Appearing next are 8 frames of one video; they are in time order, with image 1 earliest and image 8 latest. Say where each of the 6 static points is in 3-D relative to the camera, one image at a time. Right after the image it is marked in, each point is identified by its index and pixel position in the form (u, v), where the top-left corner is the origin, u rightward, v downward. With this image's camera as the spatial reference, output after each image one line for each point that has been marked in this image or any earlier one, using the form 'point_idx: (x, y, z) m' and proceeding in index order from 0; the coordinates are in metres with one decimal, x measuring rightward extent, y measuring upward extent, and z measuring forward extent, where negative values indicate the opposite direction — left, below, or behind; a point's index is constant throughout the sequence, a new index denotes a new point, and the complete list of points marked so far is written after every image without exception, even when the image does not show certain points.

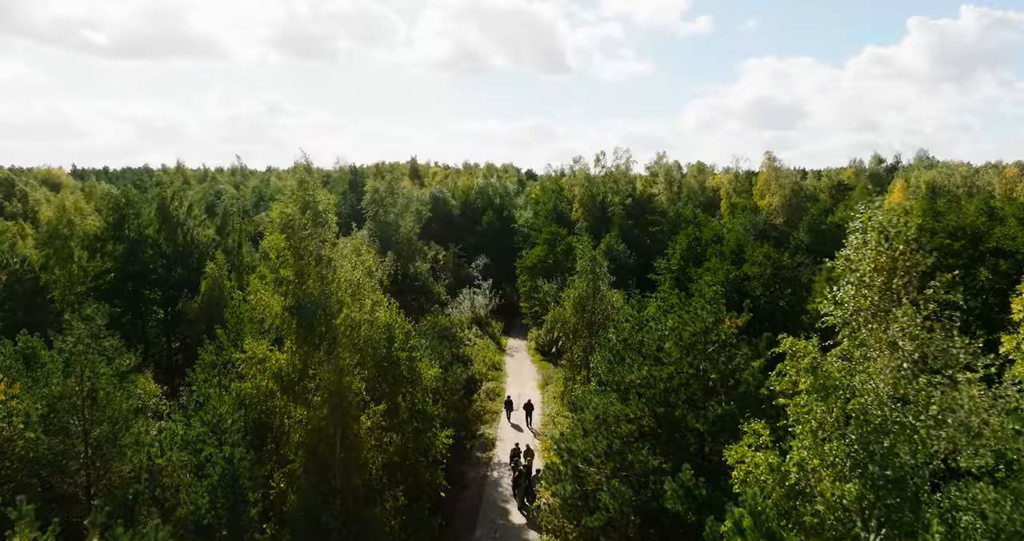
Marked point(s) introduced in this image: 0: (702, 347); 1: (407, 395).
0: (+3.8, -1.5, +15.7) m
1: (-2.7, -3.2, +19.9) m
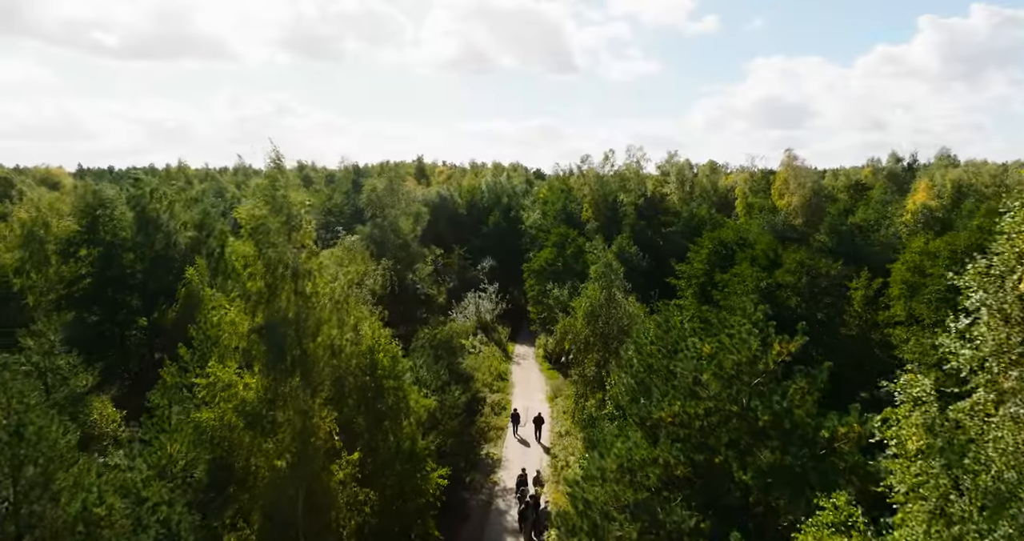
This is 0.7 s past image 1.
0: (+3.9, -1.8, +12.9) m
1: (-2.6, -3.4, +17.2) m
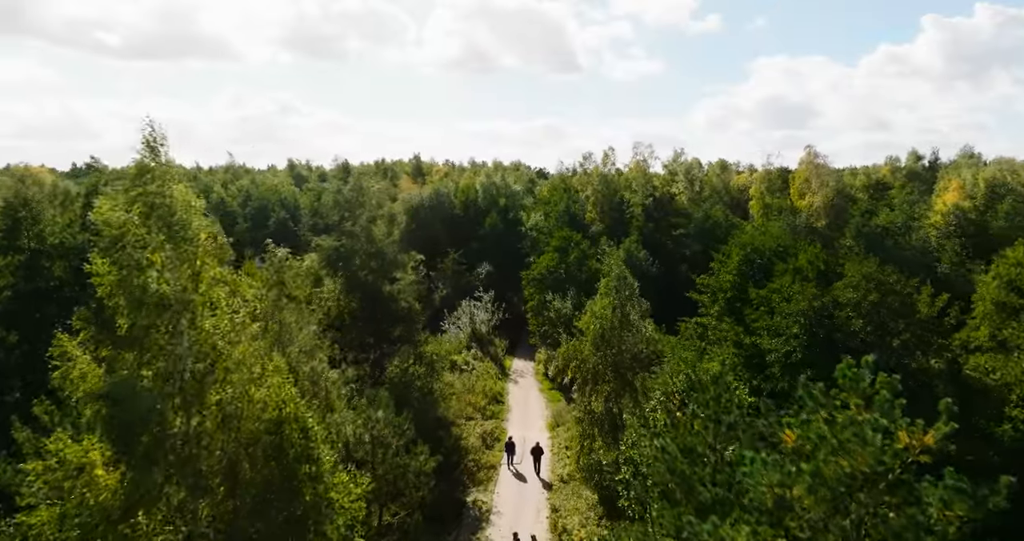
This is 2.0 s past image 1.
0: (+3.5, -2.3, +7.9) m
1: (-2.9, -3.9, +12.2) m
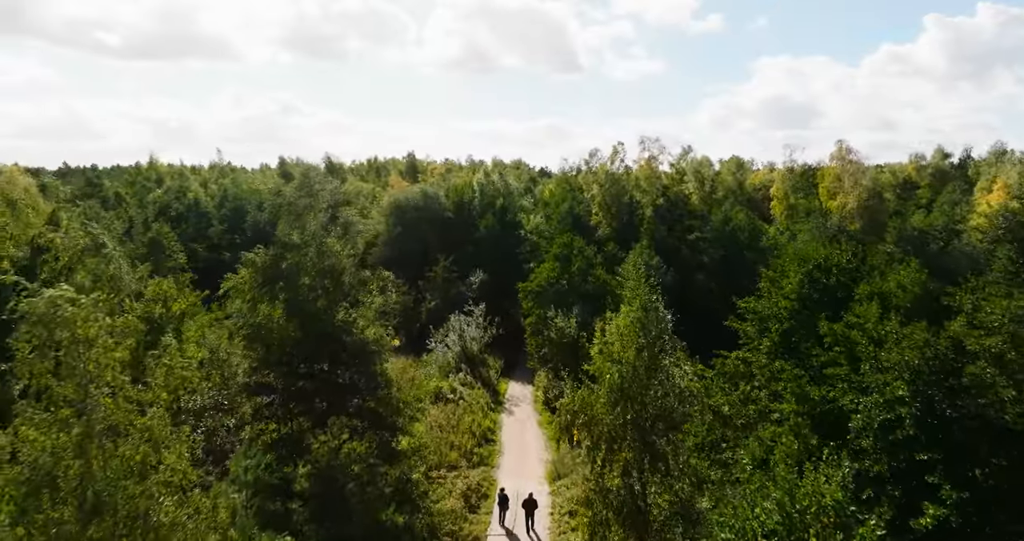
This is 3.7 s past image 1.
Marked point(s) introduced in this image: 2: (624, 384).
0: (+3.2, -2.9, +1.4) m
1: (-3.2, -4.5, +5.8) m
2: (+2.5, -2.6, +17.9) m
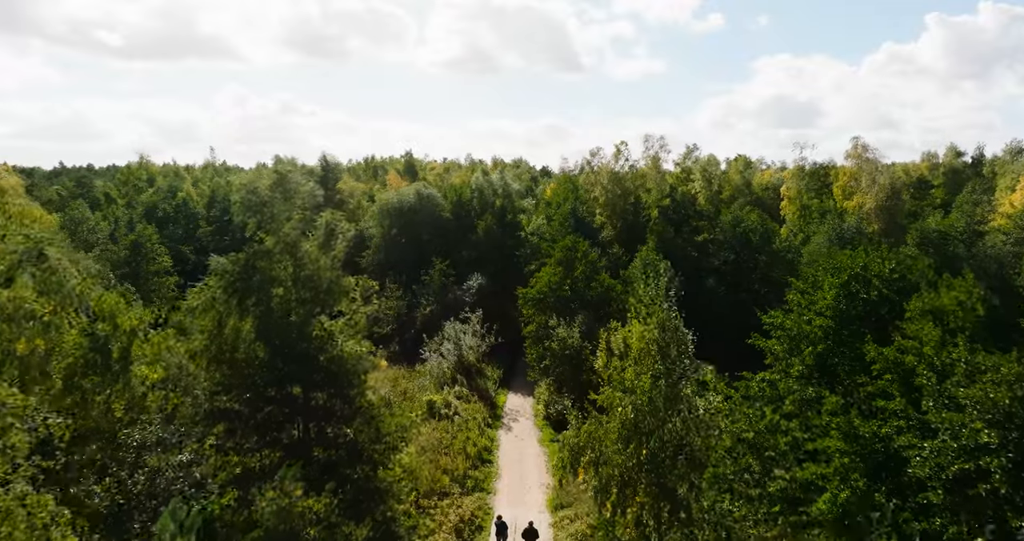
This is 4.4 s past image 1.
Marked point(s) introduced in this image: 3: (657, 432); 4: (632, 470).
0: (+3.1, -3.2, -1.3) m
1: (-3.3, -4.8, +3.1) m
2: (+2.4, -2.9, +15.2) m
3: (+2.8, -3.1, +15.1) m
4: (+2.3, -3.9, +15.3) m
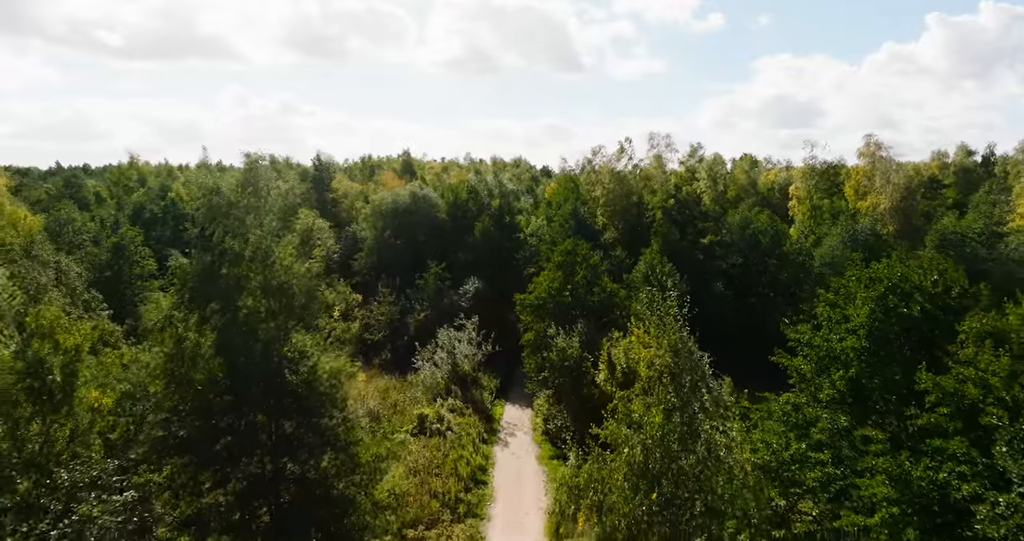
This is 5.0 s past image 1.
0: (+2.9, -3.4, -3.5) m
1: (-3.5, -5.0, +0.8) m
2: (+2.2, -3.1, +13.0) m
3: (+2.7, -3.4, +12.8) m
4: (+2.2, -4.1, +13.1) m
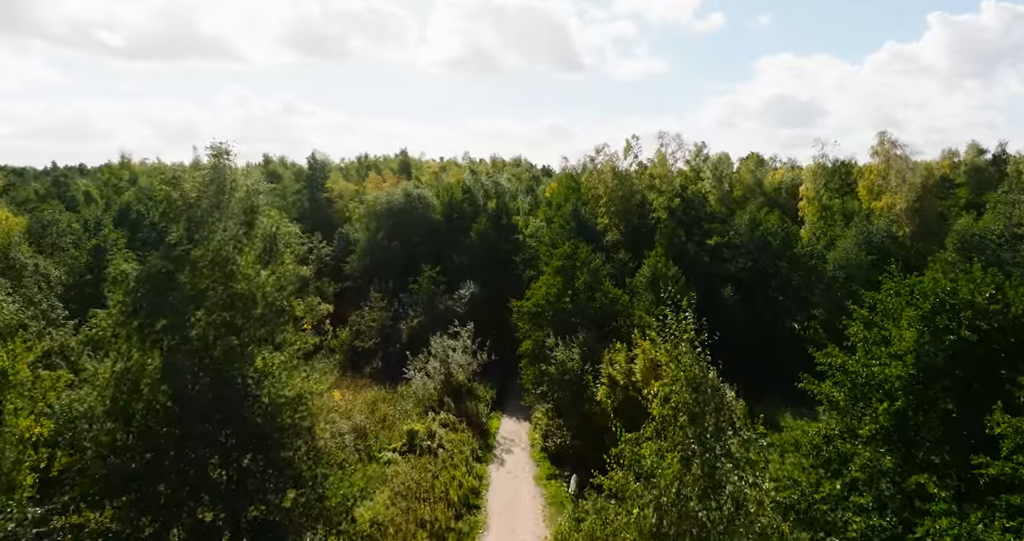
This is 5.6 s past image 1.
0: (+2.7, -3.6, -5.8) m
1: (-3.7, -5.3, -1.5) m
2: (+2.1, -3.3, +10.7) m
3: (+2.5, -3.6, +10.5) m
4: (+2.0, -4.3, +10.8) m
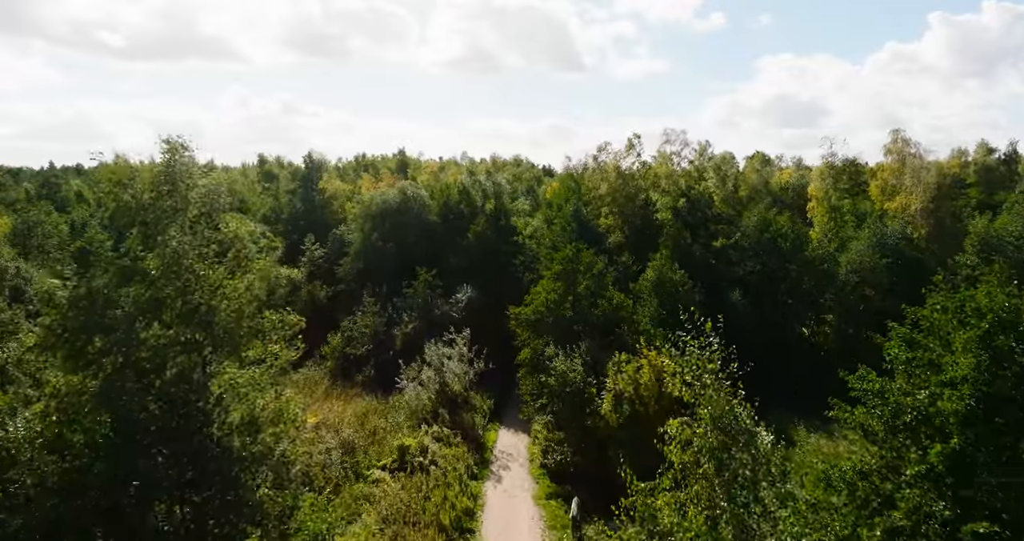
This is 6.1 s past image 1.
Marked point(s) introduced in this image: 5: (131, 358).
0: (+2.5, -3.8, -7.7) m
1: (-3.9, -5.5, -3.4) m
2: (+1.9, -3.5, +8.8) m
3: (+2.3, -3.8, +8.6) m
4: (+1.9, -4.5, +8.9) m
5: (-6.6, -1.5, +13.5) m
